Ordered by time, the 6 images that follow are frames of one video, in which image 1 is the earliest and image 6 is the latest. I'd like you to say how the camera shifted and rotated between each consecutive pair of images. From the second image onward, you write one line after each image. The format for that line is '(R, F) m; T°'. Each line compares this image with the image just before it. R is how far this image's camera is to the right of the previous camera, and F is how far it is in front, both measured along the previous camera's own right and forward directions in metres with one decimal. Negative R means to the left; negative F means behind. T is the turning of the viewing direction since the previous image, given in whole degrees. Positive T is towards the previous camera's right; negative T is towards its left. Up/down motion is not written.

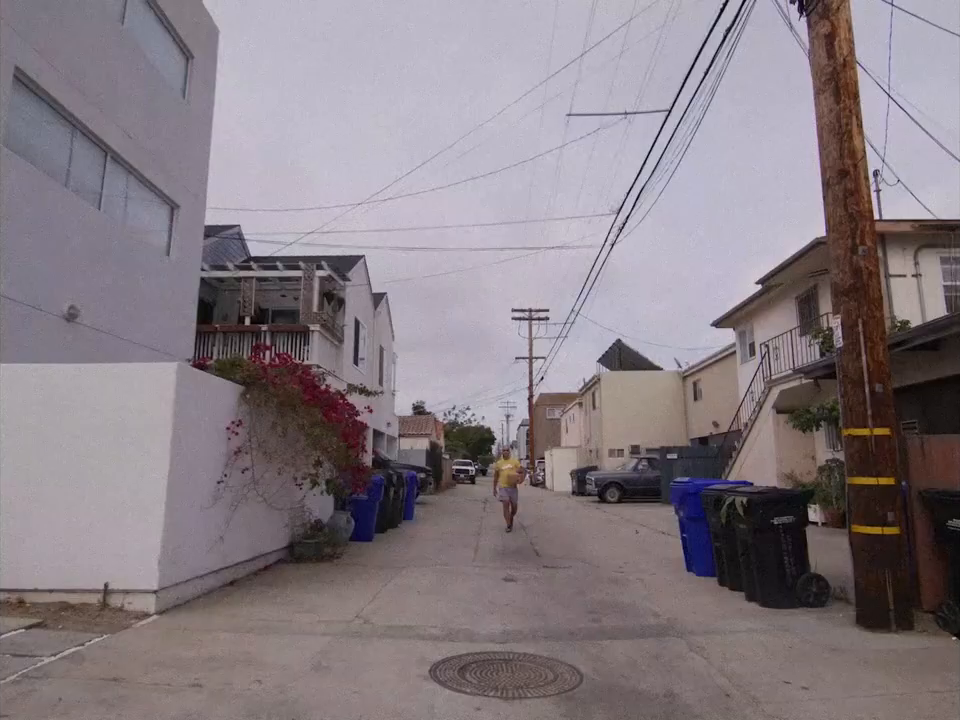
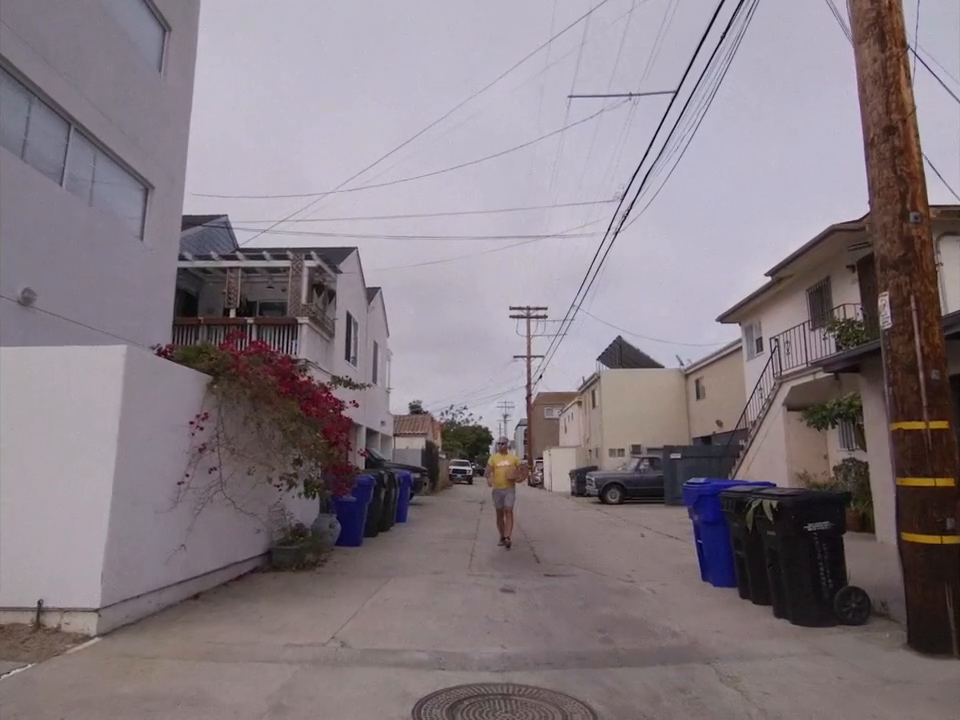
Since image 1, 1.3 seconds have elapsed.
(0.0, +0.8) m; 0°
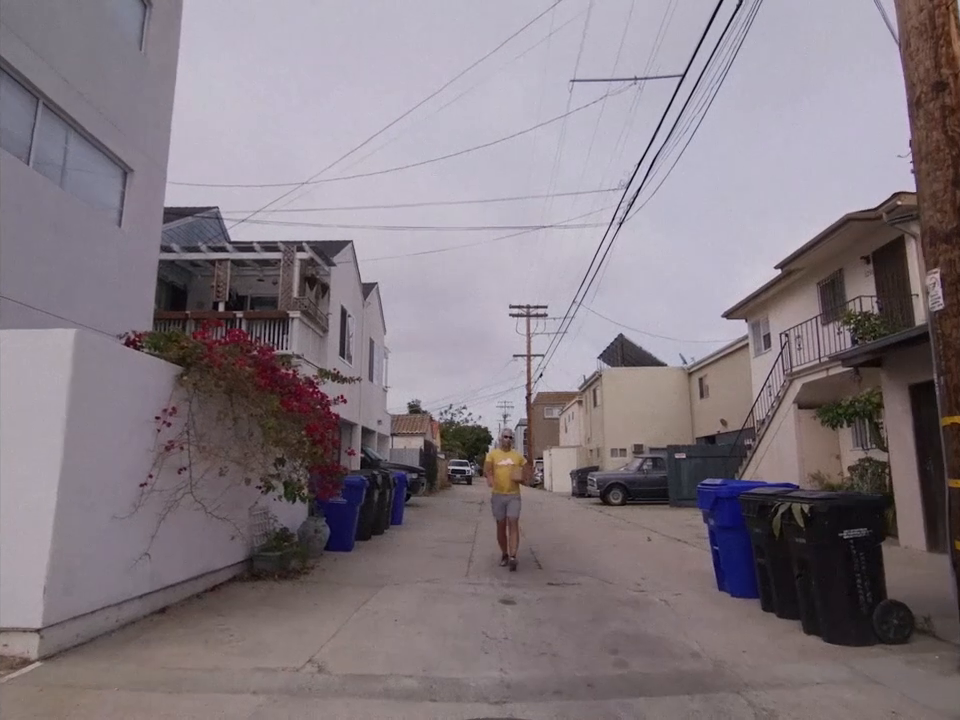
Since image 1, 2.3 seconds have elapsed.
(0.0, +0.7) m; 0°
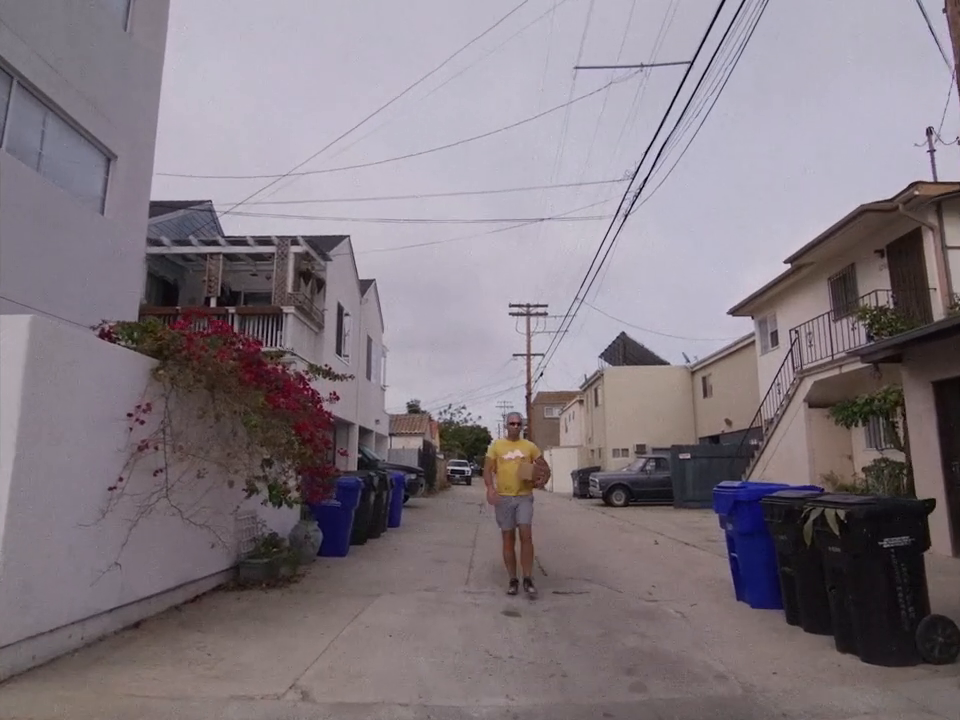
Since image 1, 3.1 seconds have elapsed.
(0.0, +0.5) m; 0°
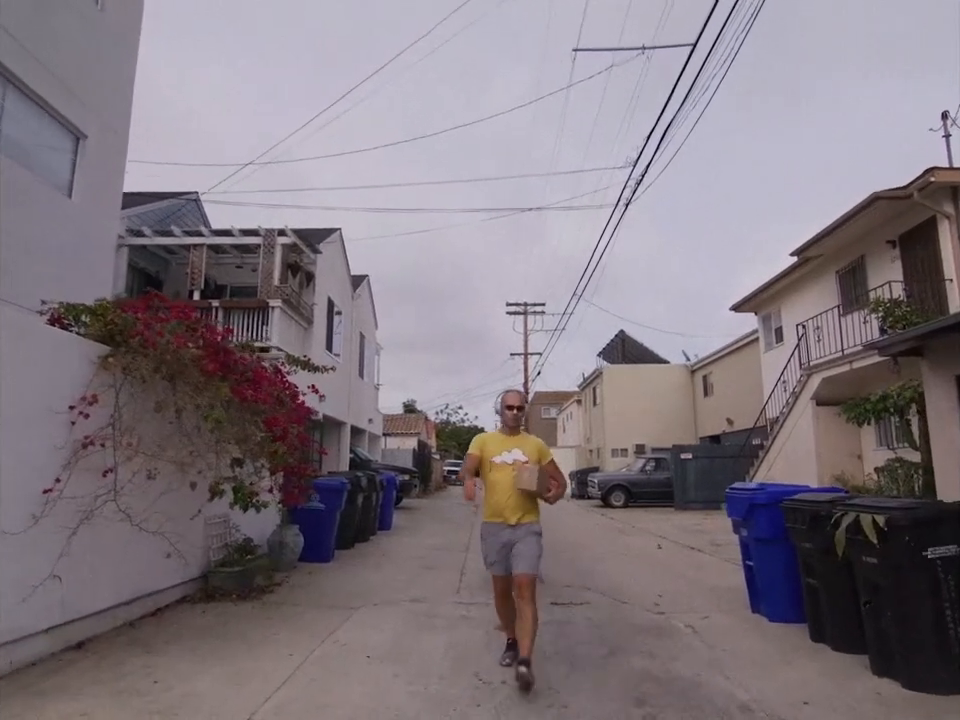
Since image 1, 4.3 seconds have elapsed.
(+0.1, +0.6) m; 0°
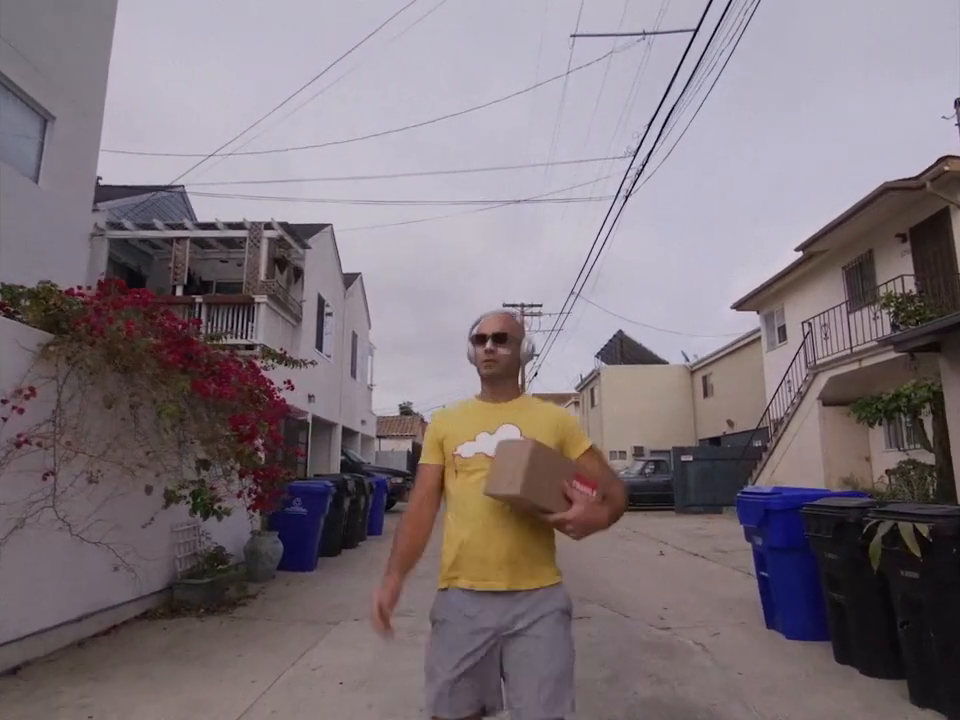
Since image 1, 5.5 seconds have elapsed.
(+0.1, +0.6) m; 0°
